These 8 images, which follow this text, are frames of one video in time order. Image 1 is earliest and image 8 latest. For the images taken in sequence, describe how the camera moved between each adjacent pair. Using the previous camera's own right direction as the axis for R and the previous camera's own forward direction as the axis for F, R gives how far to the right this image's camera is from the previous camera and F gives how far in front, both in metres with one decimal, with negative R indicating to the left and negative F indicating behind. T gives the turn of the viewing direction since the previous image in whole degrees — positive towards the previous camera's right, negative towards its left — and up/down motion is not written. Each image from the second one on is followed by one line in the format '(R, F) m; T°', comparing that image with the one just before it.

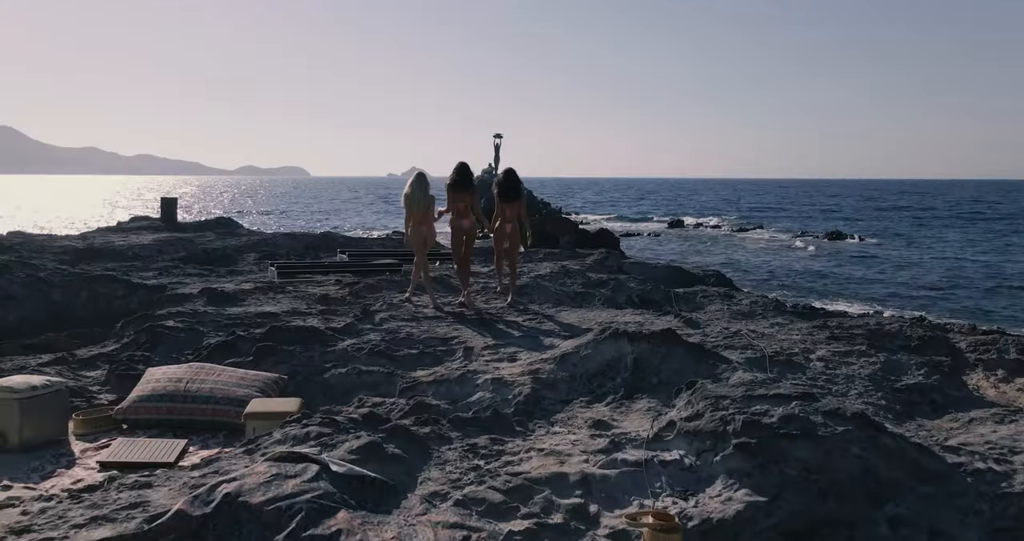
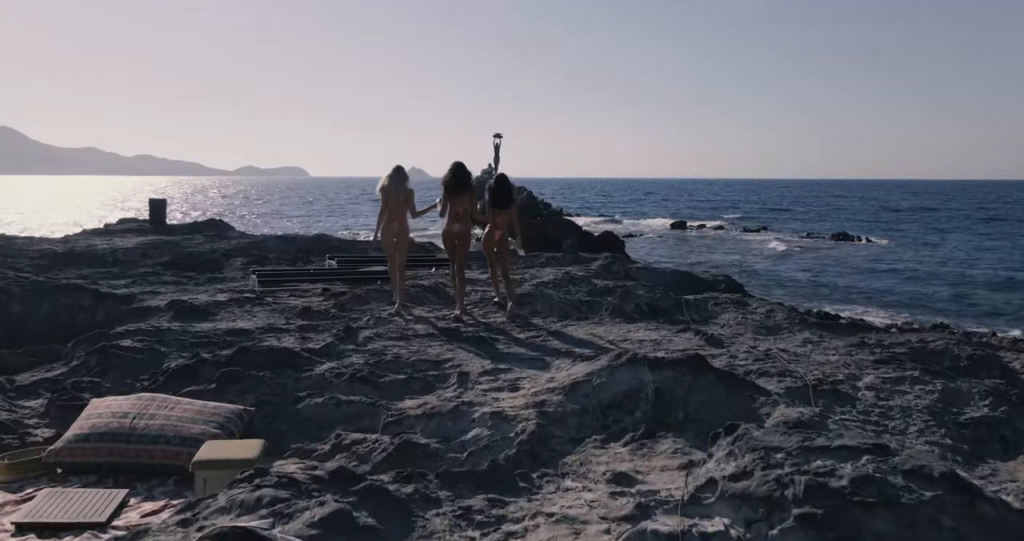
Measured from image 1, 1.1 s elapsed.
(0.0, +0.7) m; 0°
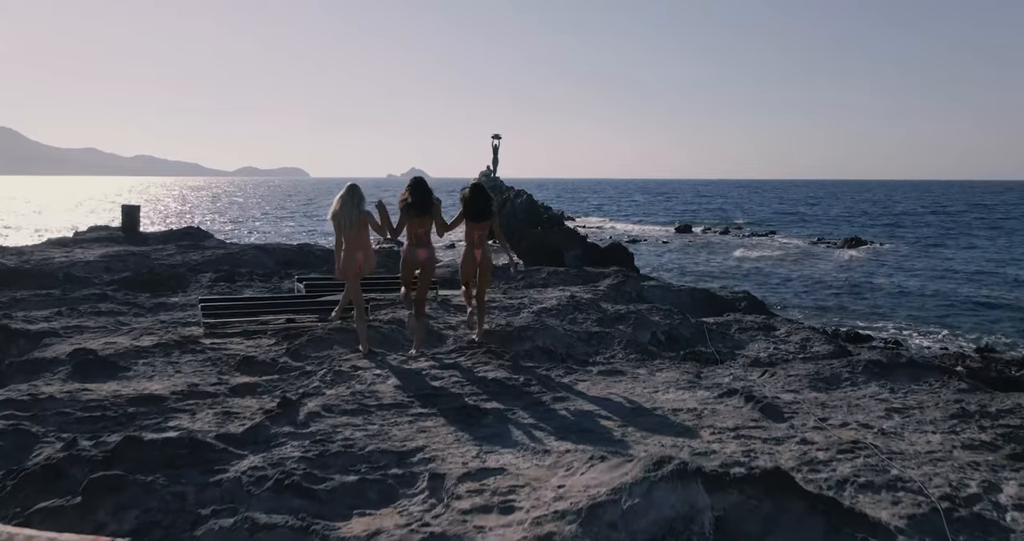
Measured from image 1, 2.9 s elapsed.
(0.0, +1.5) m; 0°
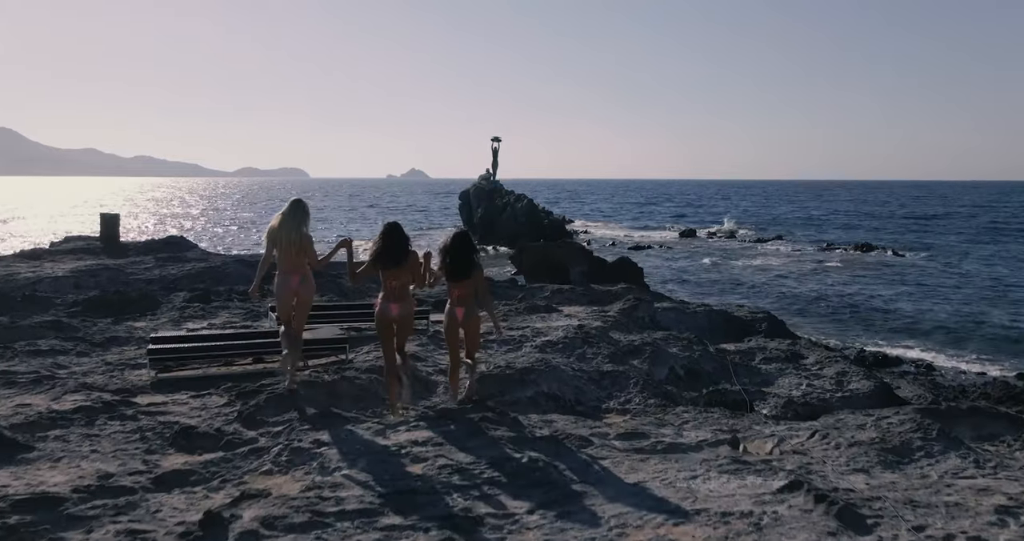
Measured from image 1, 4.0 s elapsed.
(0.0, +1.1) m; 0°
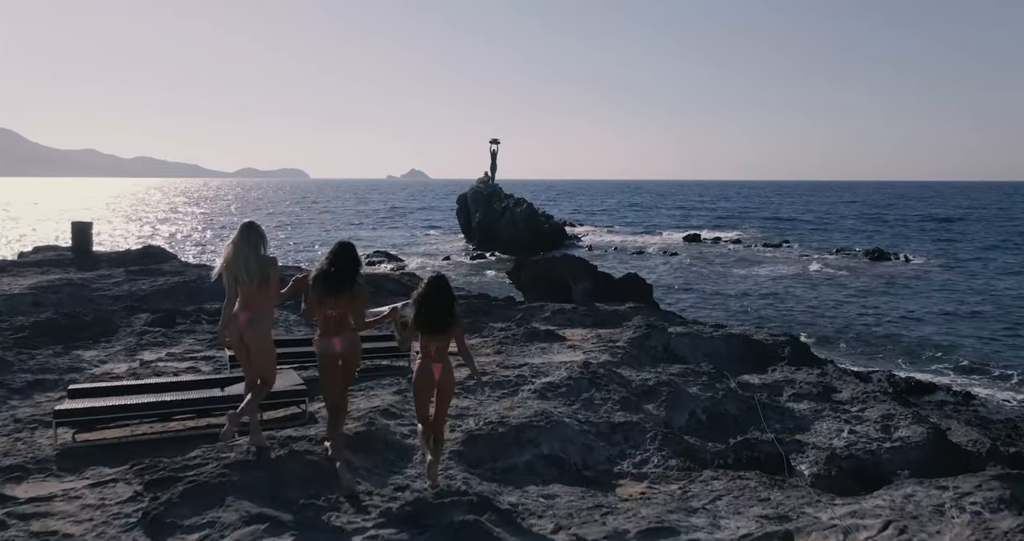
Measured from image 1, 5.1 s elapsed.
(0.0, +1.2) m; 0°
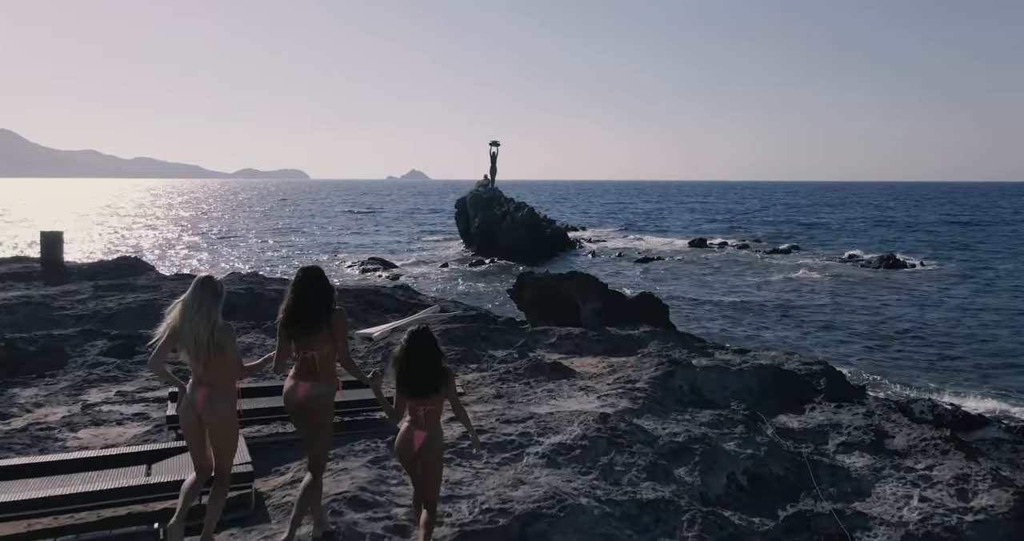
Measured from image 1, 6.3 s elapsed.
(0.0, +1.2) m; 0°
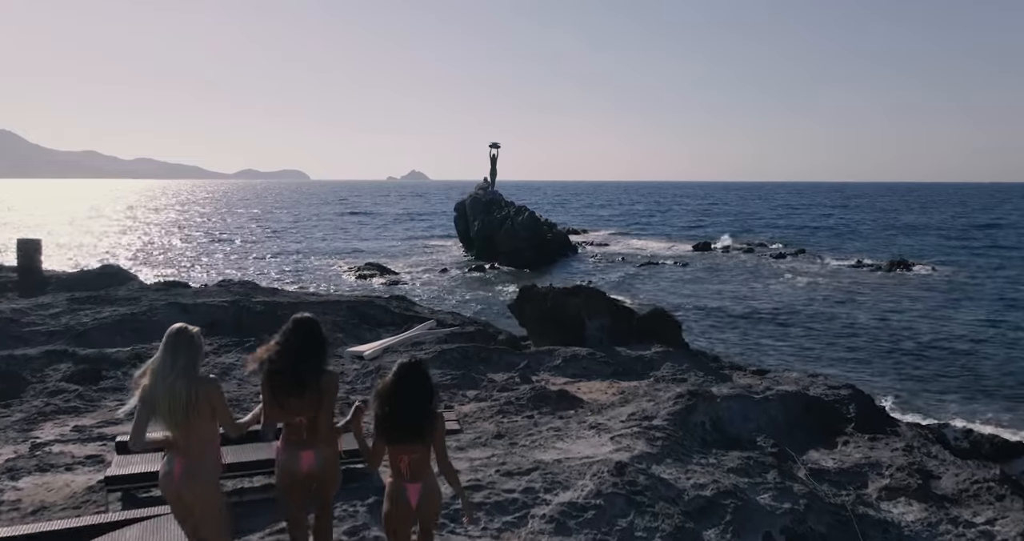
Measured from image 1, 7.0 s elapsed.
(0.0, +0.8) m; 0°
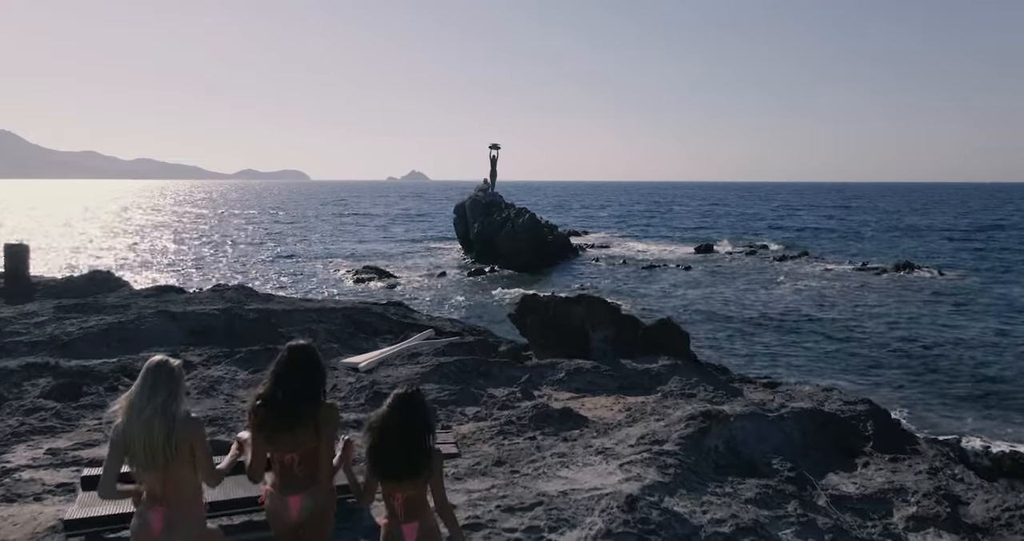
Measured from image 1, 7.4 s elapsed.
(0.0, +0.4) m; 0°
